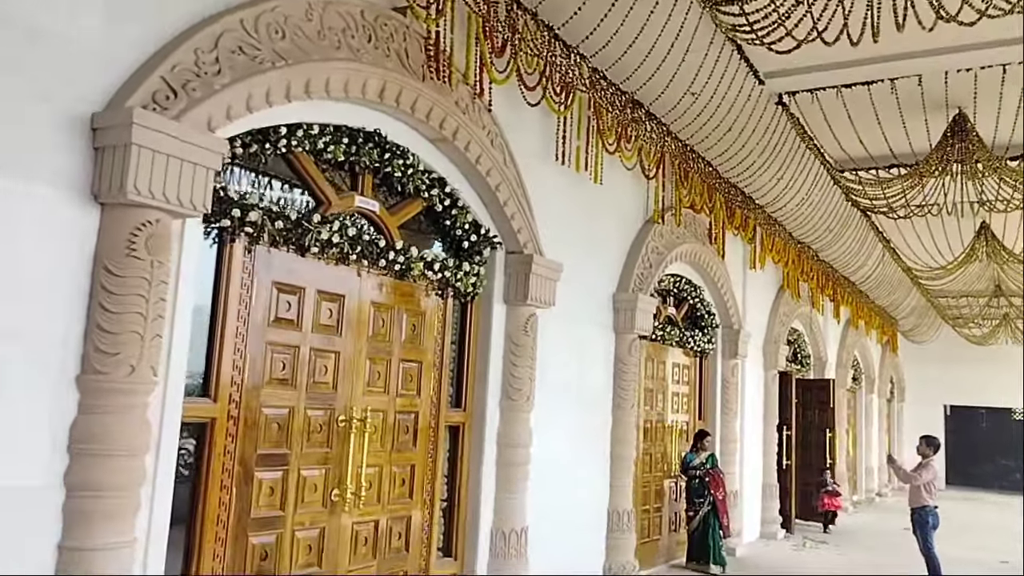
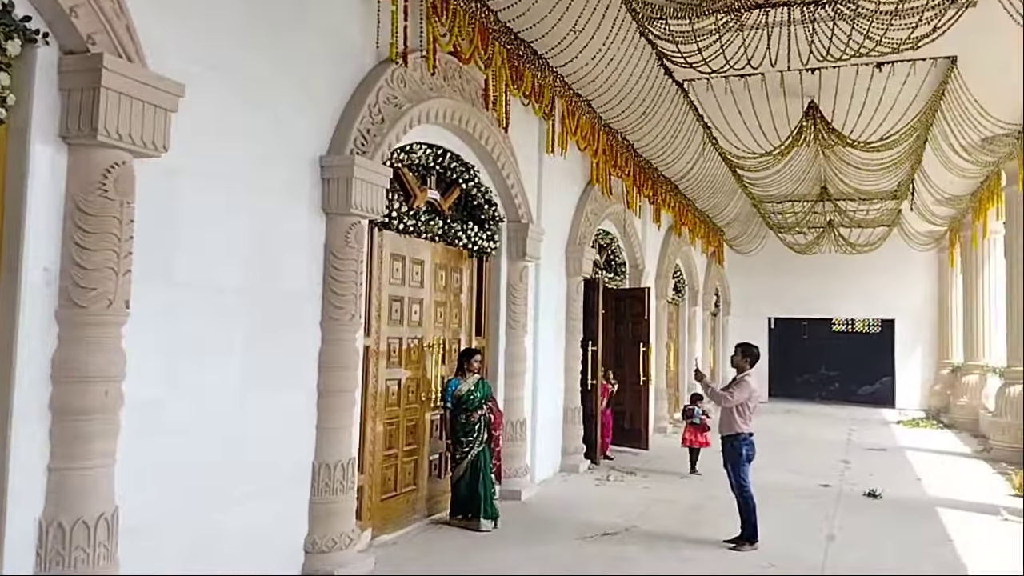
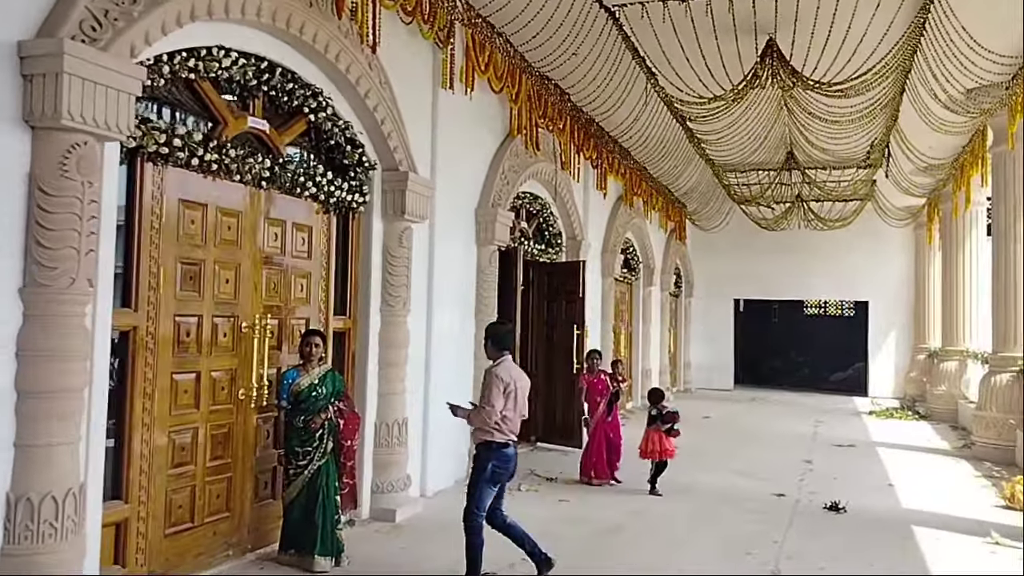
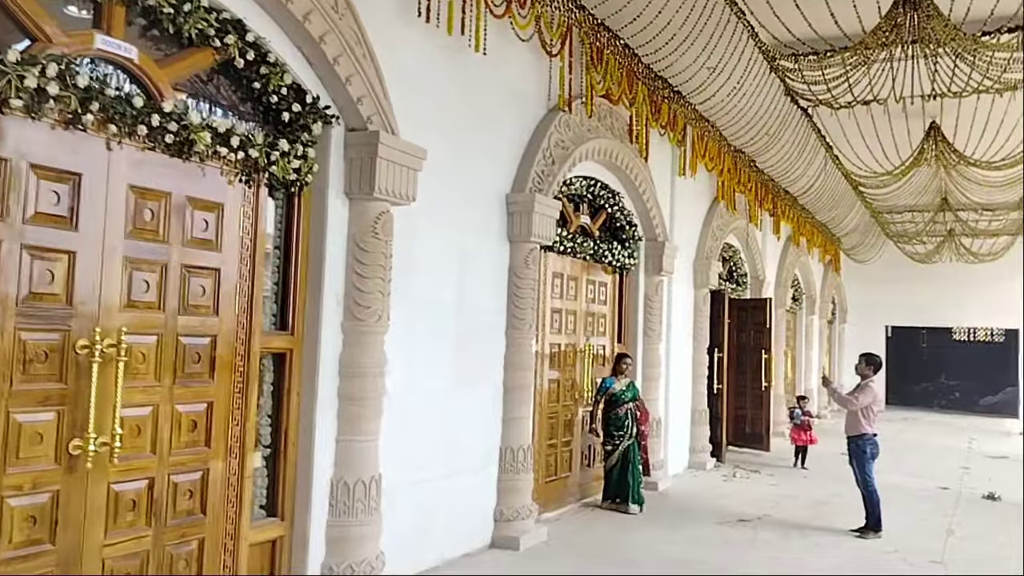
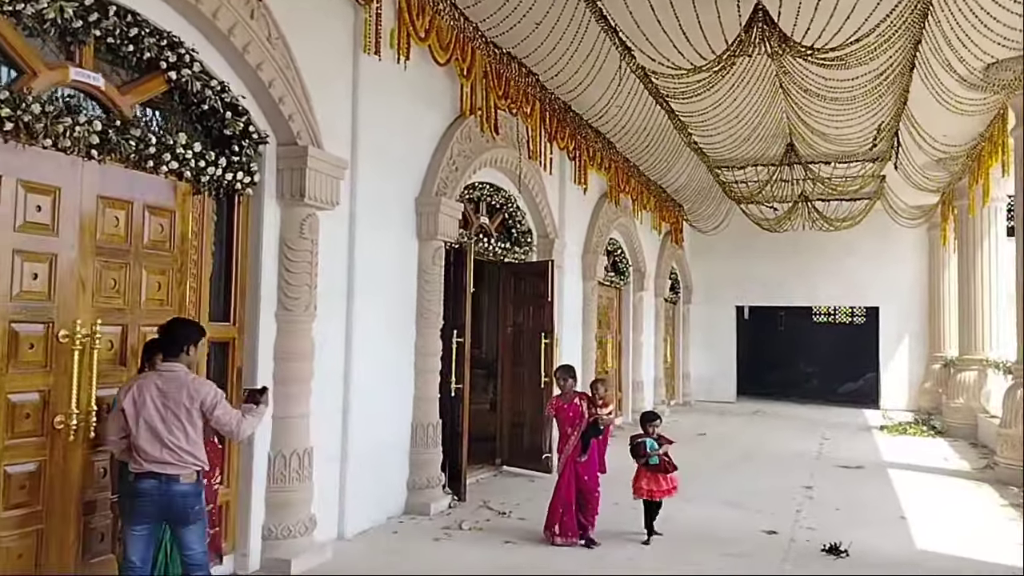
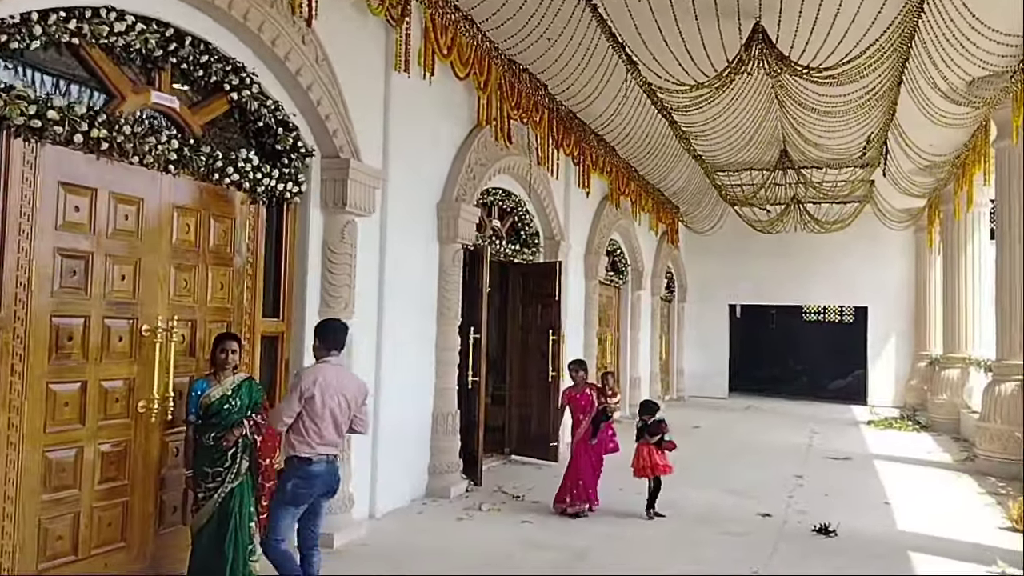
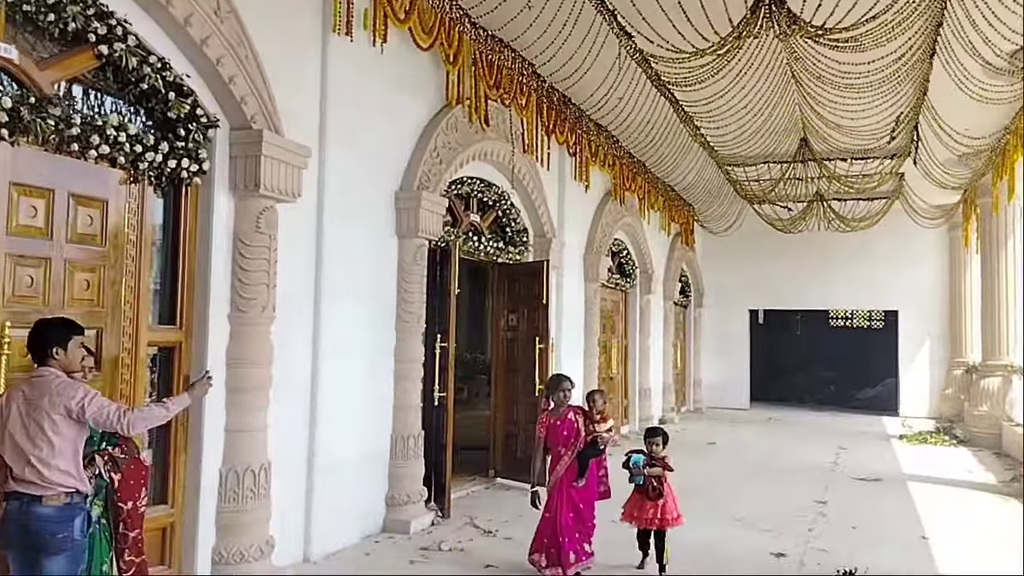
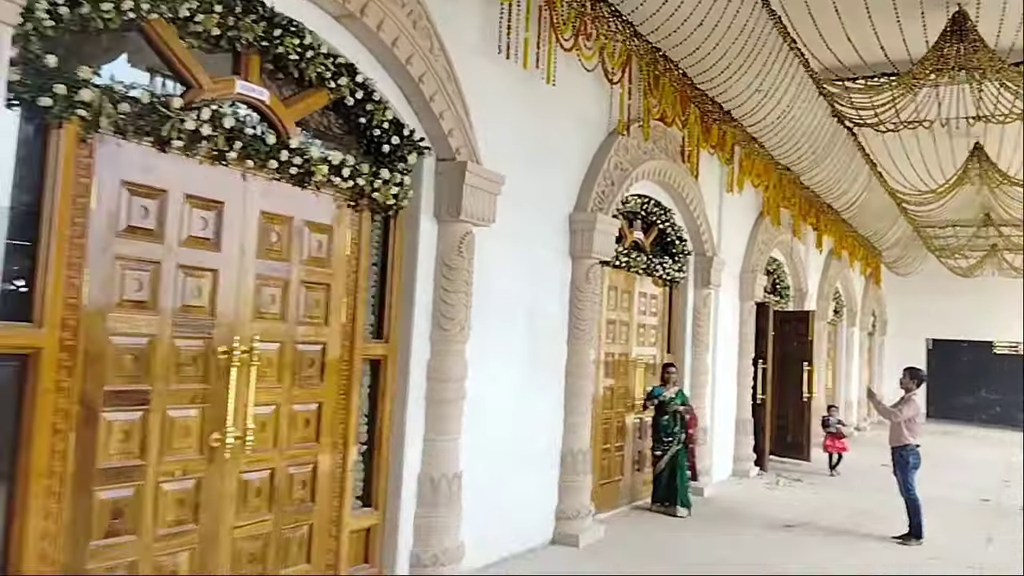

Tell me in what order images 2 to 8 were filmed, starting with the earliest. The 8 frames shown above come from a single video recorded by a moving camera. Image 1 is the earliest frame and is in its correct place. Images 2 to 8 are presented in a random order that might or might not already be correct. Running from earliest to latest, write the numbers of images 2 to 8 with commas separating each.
8, 4, 2, 3, 6, 5, 7
